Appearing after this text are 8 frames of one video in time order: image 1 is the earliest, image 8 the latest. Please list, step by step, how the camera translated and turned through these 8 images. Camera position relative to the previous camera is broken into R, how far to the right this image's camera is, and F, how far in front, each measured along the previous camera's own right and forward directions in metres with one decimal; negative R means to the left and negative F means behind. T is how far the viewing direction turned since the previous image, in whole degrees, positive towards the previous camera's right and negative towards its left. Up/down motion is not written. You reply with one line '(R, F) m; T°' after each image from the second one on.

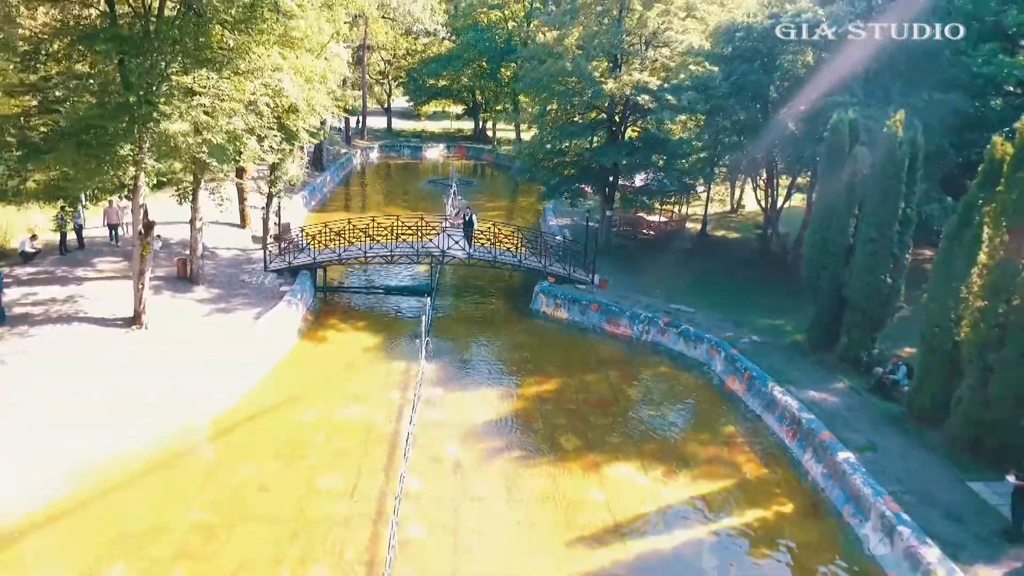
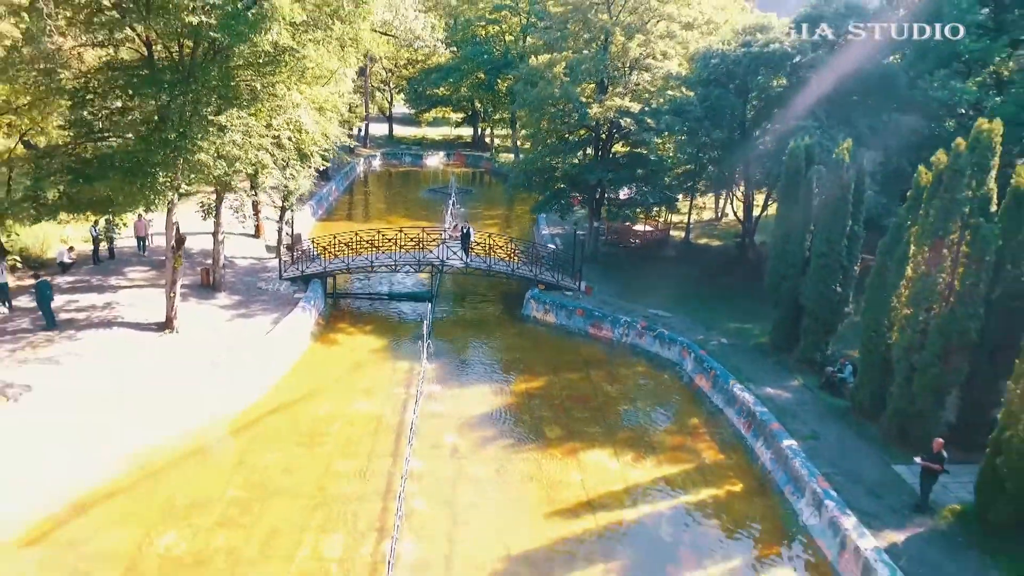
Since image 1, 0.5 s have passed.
(+0.2, -1.8) m; 0°
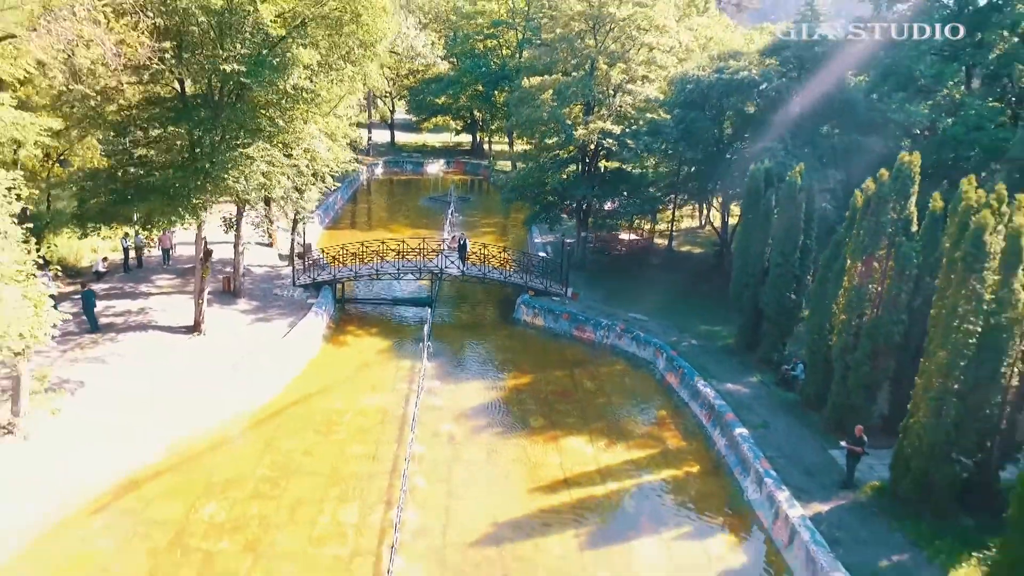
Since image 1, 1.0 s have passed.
(+0.2, -2.0) m; 0°
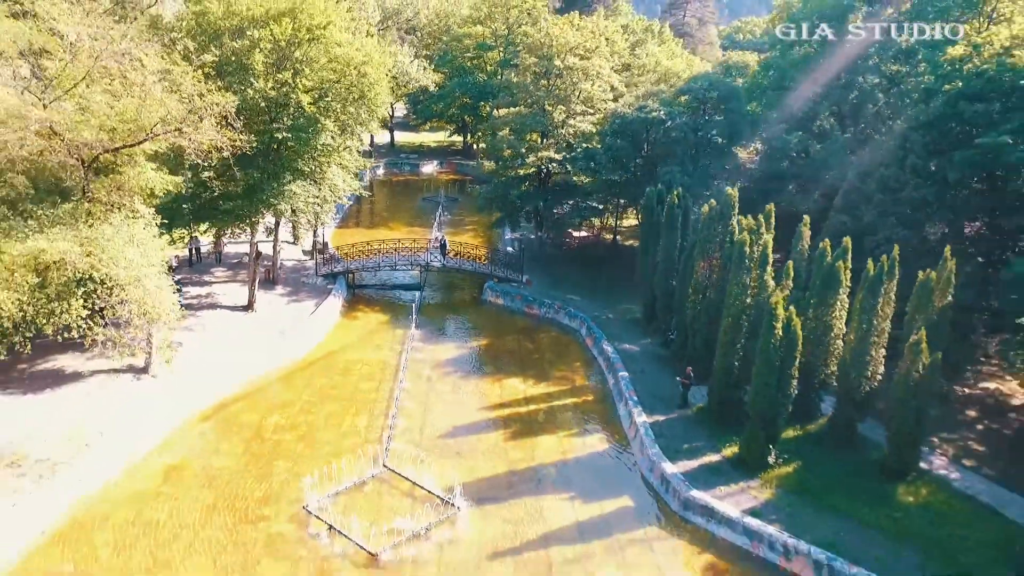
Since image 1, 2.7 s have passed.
(+1.3, -7.4) m; 0°
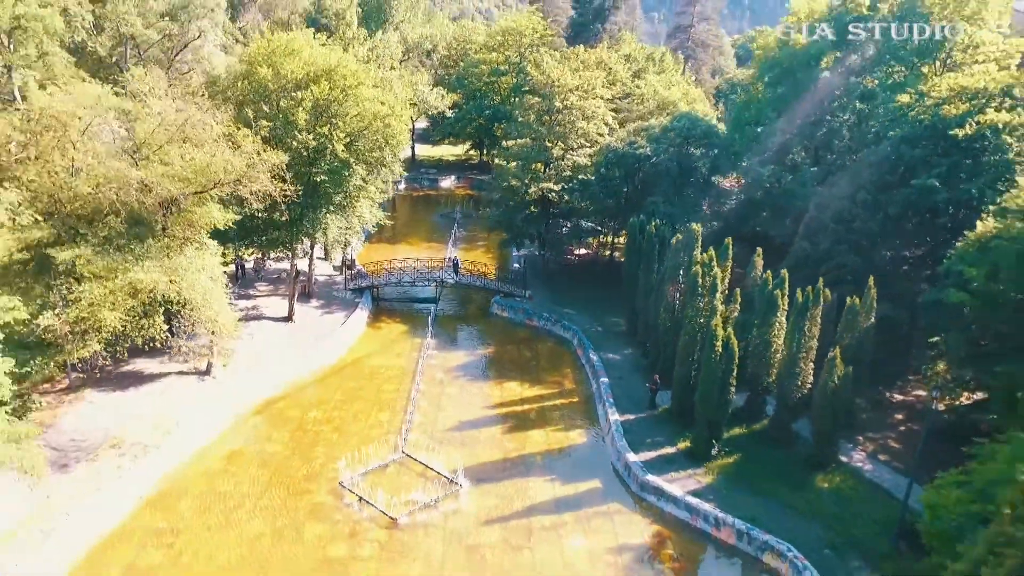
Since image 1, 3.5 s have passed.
(+0.7, -4.3) m; -1°
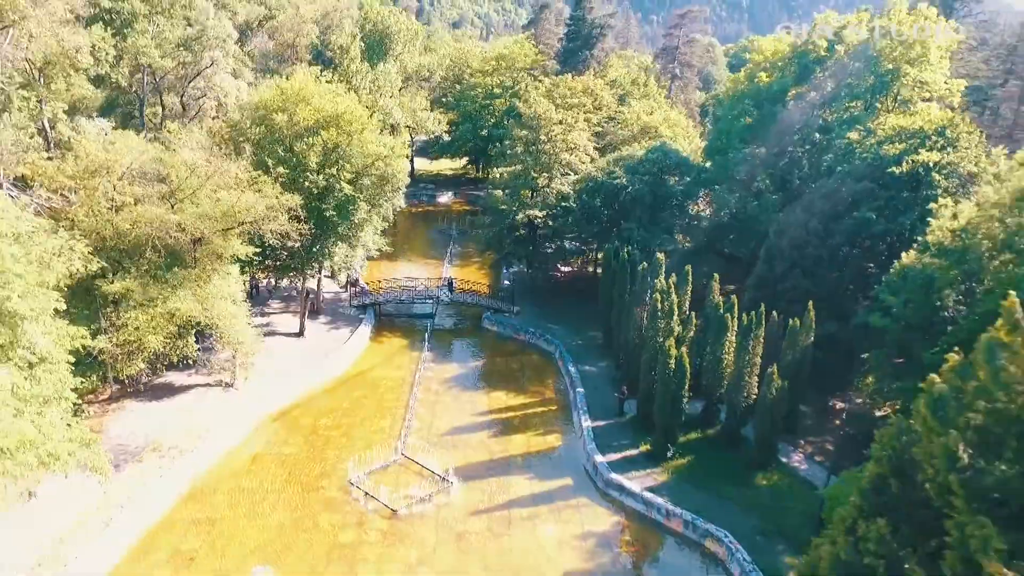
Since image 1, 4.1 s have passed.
(+0.5, -3.5) m; 0°
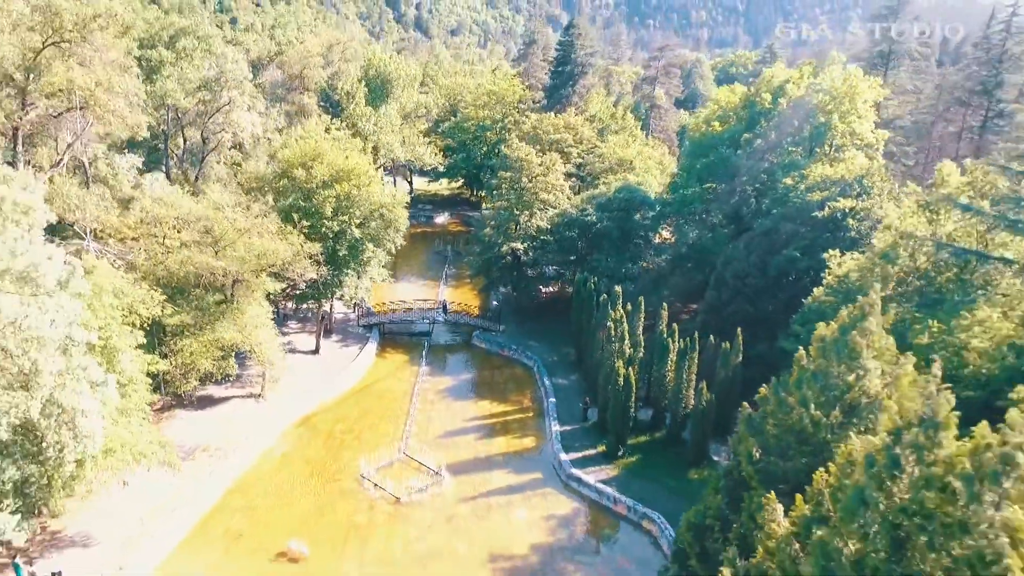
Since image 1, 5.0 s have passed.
(+0.7, -5.9) m; 0°
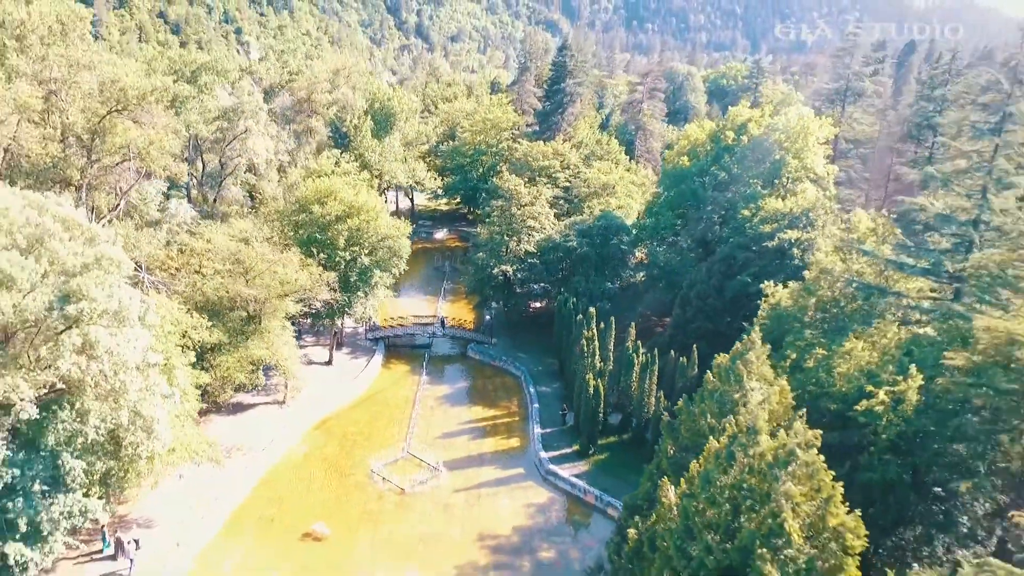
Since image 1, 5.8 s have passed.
(+0.6, -5.4) m; 0°
